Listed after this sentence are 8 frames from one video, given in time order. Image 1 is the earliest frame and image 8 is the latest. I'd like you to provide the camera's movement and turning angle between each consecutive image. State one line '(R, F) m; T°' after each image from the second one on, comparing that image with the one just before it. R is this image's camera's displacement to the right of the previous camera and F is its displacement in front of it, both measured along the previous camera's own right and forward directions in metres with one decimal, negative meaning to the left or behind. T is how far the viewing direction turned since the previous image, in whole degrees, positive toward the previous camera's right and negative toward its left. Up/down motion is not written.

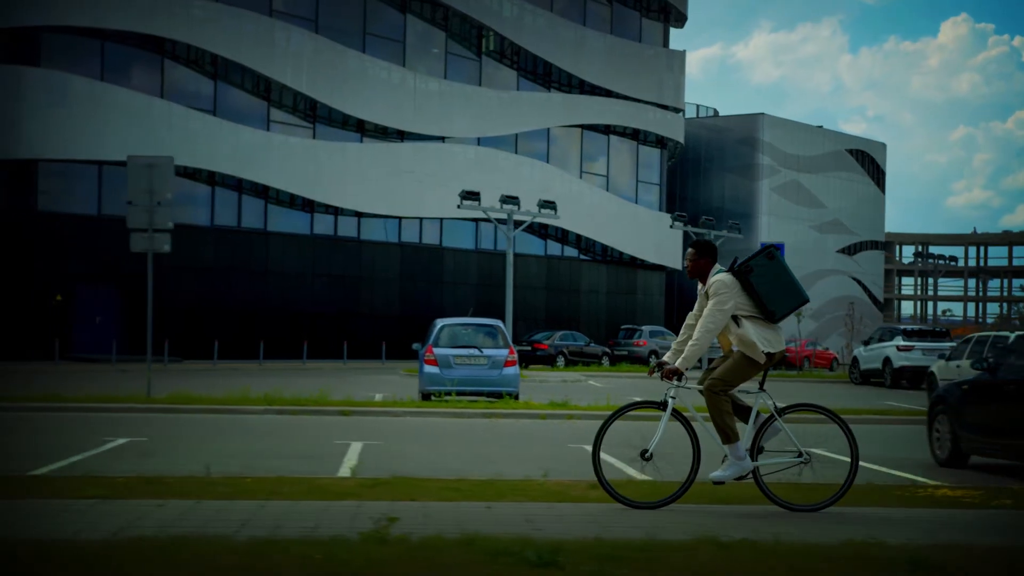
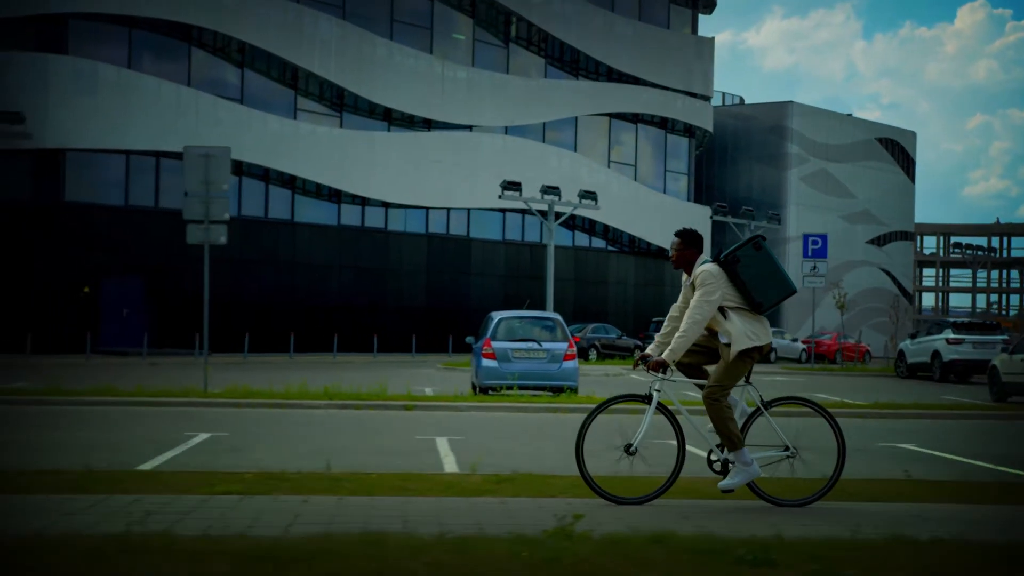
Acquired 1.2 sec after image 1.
(-1.3, +0.8) m; 0°
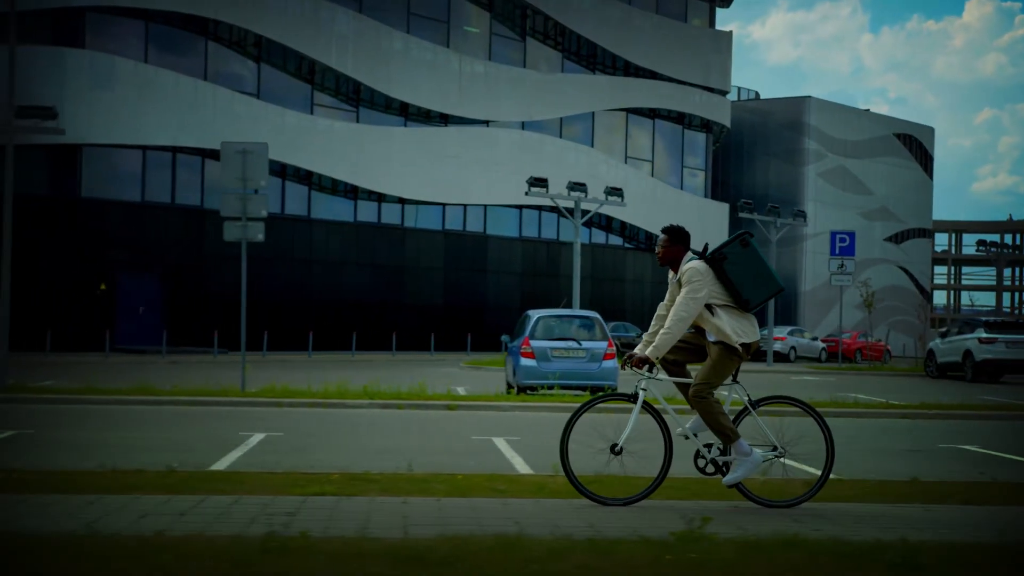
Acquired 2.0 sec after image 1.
(-0.9, +0.5) m; 0°
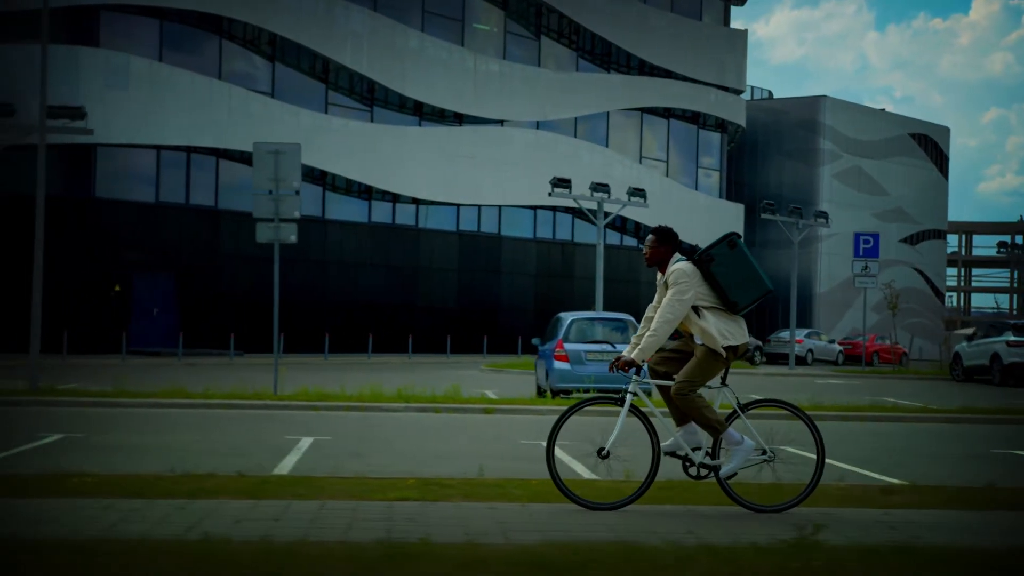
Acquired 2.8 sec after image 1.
(-0.7, +0.5) m; 0°
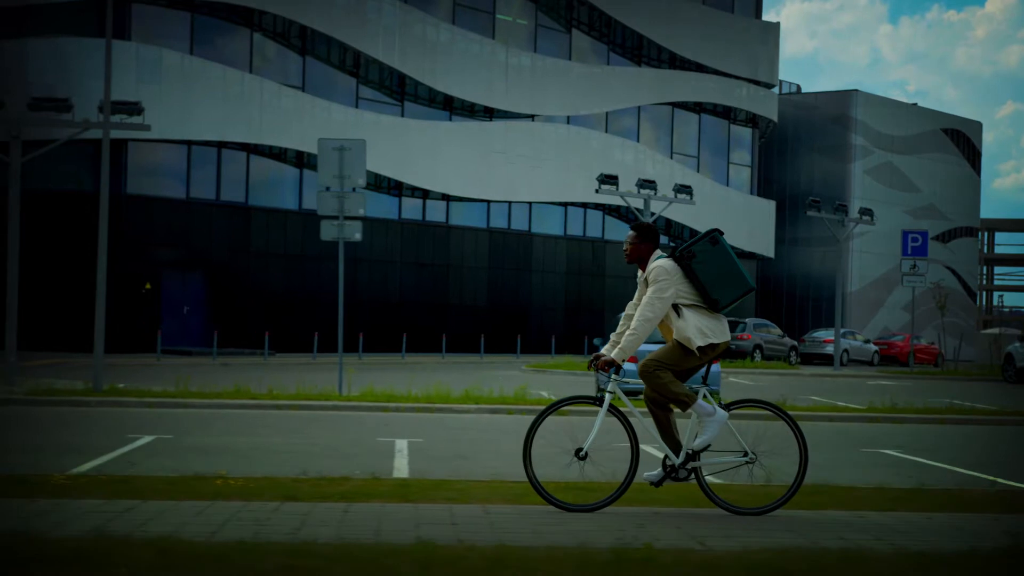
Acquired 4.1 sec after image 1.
(-1.2, +0.8) m; 0°
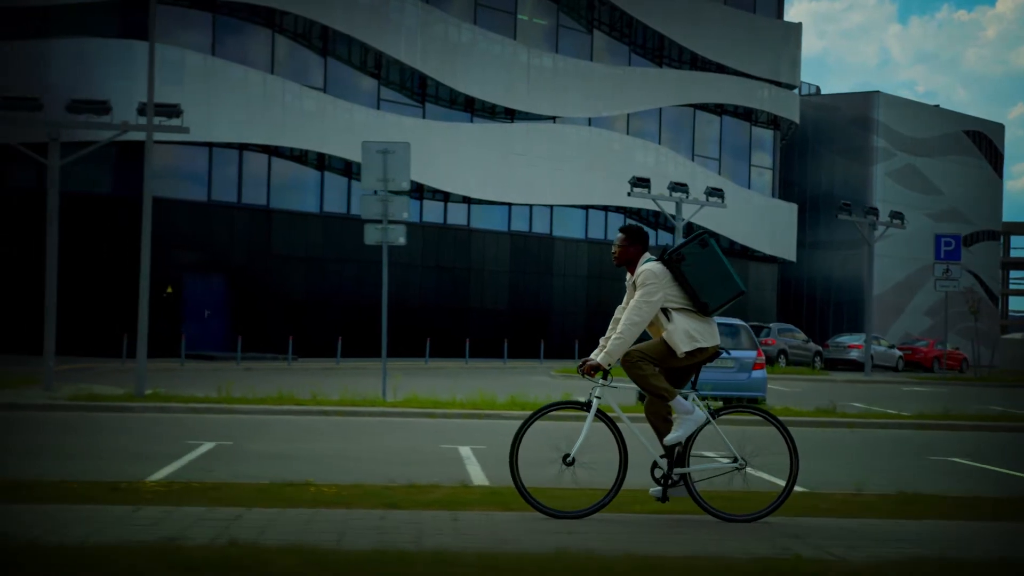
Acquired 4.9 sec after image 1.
(-0.7, +0.5) m; 0°
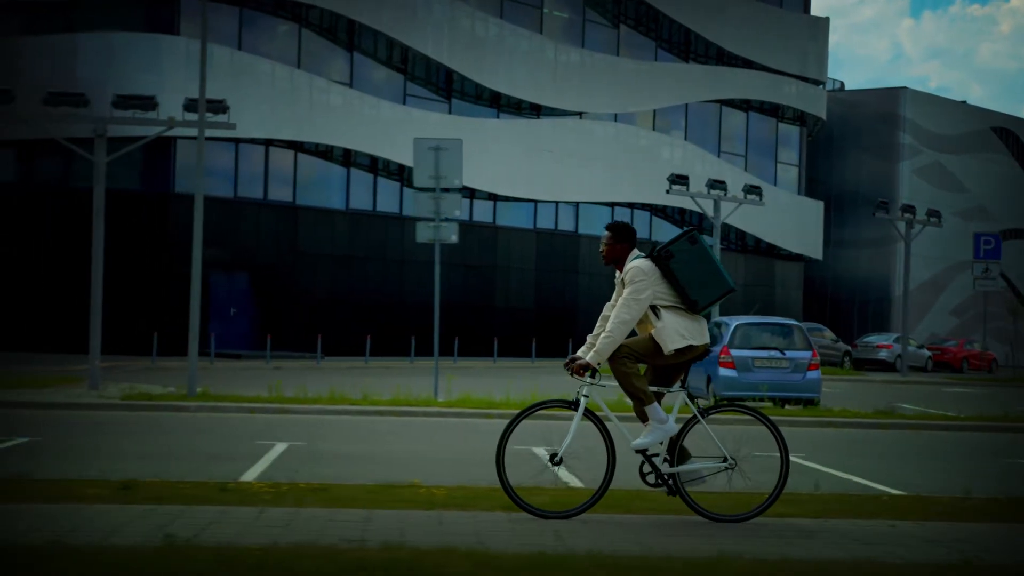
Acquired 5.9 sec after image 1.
(-0.8, +0.5) m; 0°
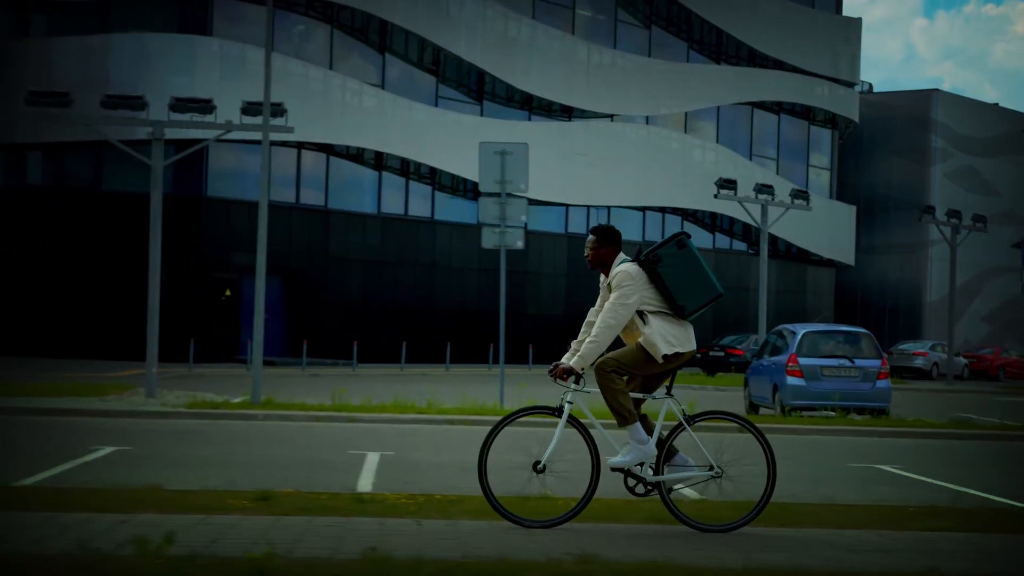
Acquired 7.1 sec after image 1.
(-1.0, +0.7) m; 0°
